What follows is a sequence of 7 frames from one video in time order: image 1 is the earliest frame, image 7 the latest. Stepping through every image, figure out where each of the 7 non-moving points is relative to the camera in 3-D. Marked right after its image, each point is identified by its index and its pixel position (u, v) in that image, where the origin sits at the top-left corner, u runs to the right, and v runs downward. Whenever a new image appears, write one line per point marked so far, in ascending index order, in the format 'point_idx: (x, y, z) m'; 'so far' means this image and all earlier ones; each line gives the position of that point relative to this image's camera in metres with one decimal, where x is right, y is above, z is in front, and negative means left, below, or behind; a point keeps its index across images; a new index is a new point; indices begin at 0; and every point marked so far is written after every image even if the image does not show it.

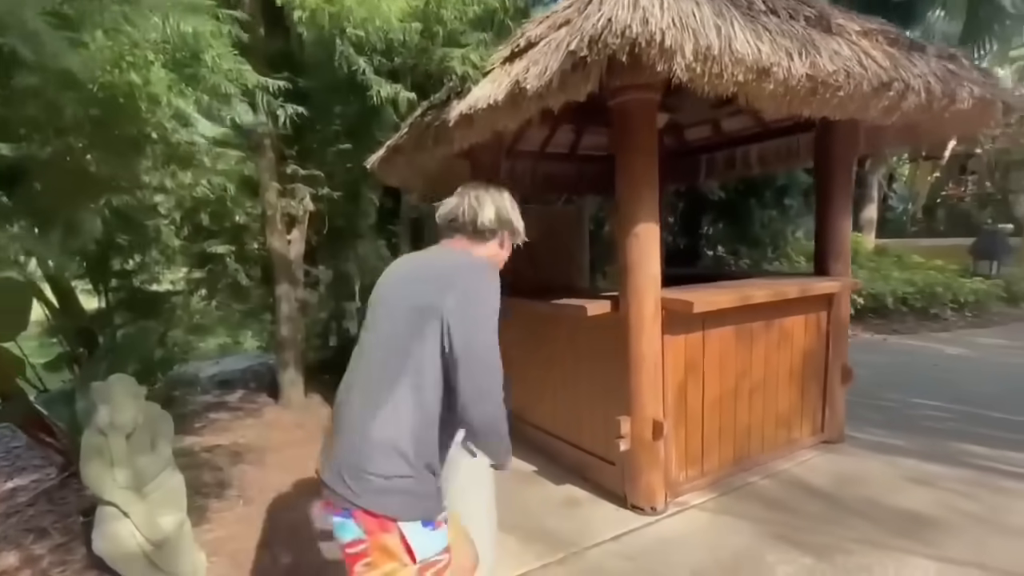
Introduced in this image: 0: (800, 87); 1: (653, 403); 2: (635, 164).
0: (+1.3, +0.9, +2.5) m
1: (+0.9, -0.7, +3.3) m
2: (+0.7, +0.7, +3.1) m
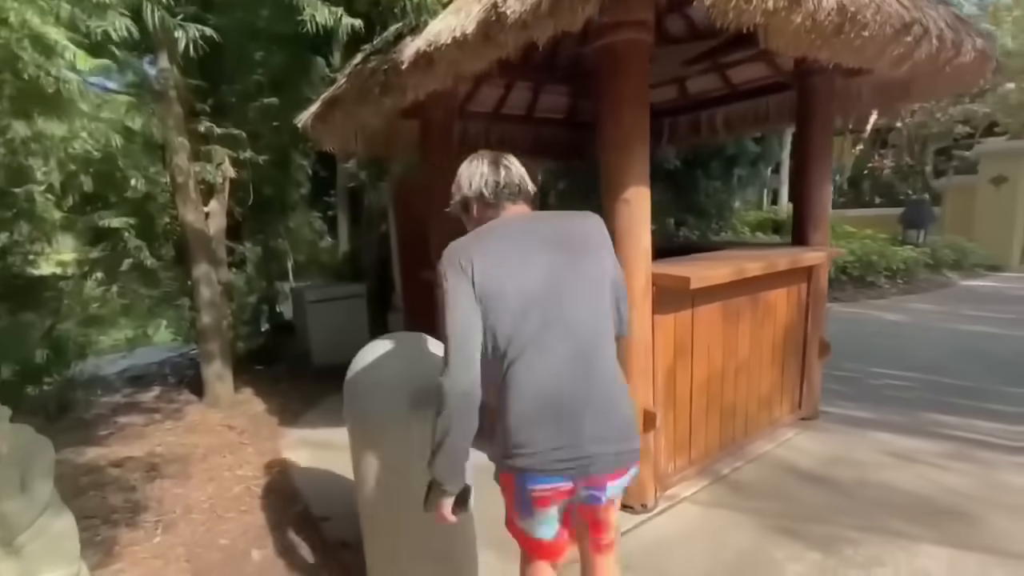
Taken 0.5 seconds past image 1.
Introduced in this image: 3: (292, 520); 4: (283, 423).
0: (+1.2, +1.0, +2.1) m
1: (+0.7, -0.6, +3.0) m
2: (+0.6, +0.8, +2.7) m
3: (-1.3, -1.3, +3.2) m
4: (-1.9, -1.1, +4.6) m
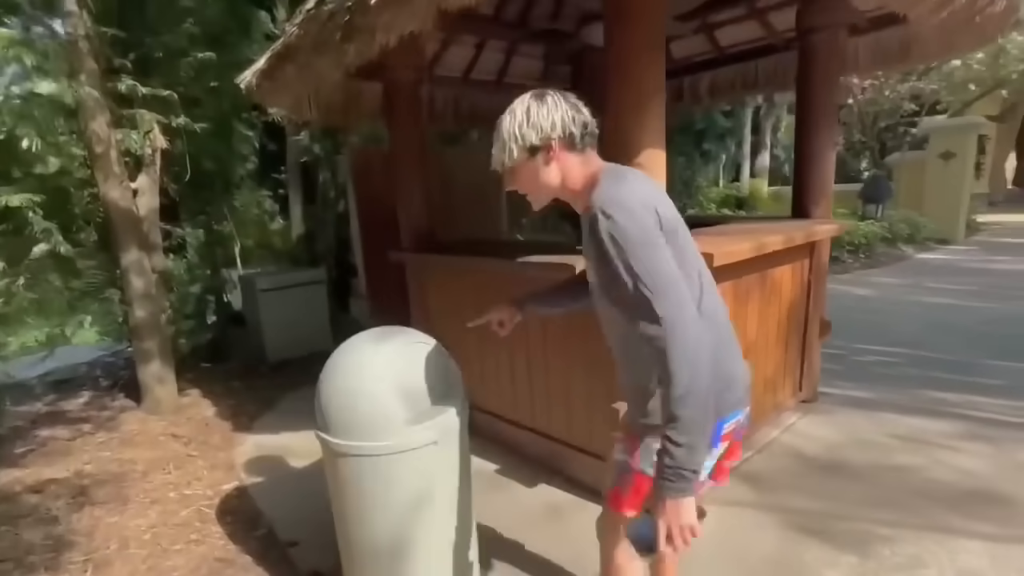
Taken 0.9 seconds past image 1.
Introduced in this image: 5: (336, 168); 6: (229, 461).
0: (+1.2, +1.1, +1.8) m
1: (+0.7, -0.5, +2.6) m
2: (+0.5, +0.9, +2.3) m
3: (-1.3, -1.3, +2.7) m
4: (-2.0, -1.0, +4.0) m
5: (-1.9, +1.3, +5.8) m
6: (-1.9, -1.1, +3.6) m
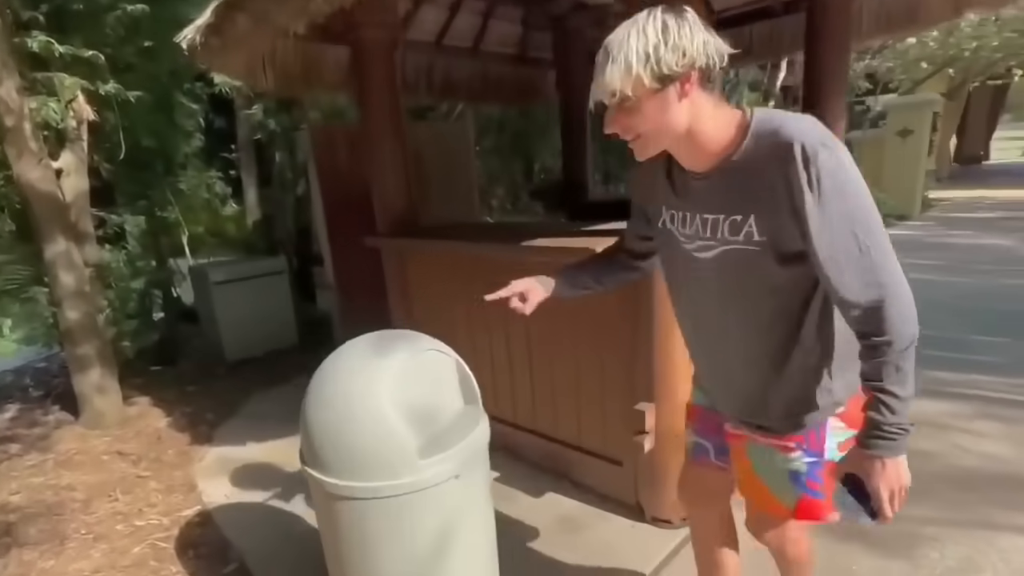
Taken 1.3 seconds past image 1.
0: (+1.3, +1.2, +1.5) m
1: (+0.7, -0.4, +2.3) m
2: (+0.6, +1.0, +2.0) m
3: (-1.2, -1.3, +2.3) m
4: (-2.1, -1.0, +3.6) m
5: (-2.1, +1.4, +5.3) m
6: (-1.9, -1.1, +3.1) m
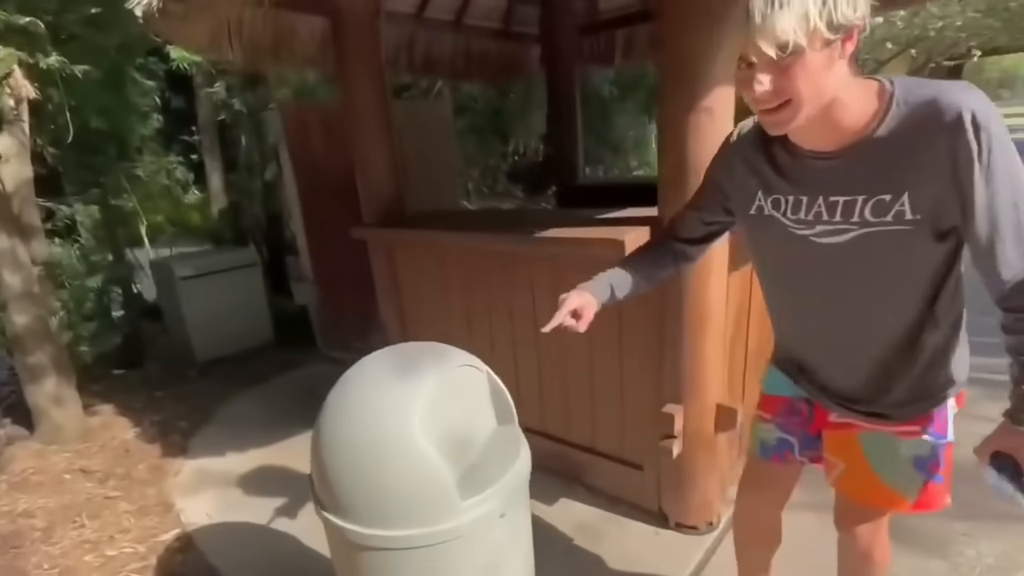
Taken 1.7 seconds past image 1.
0: (+1.4, +1.2, +1.3) m
1: (+0.8, -0.4, +2.2) m
2: (+0.6, +1.0, +1.8) m
3: (-1.1, -1.3, +2.1) m
4: (-2.1, -1.0, +3.3) m
5: (-2.3, +1.4, +4.9) m
6: (-1.8, -1.1, +2.8) m
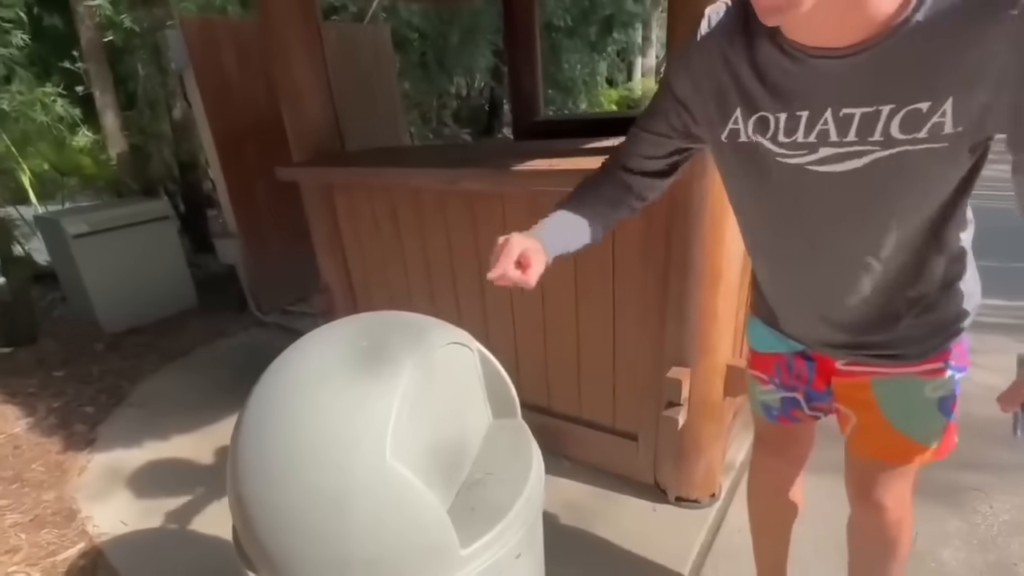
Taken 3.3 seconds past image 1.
0: (+1.4, +1.3, +0.9) m
1: (+0.7, -0.2, +1.9) m
2: (+0.6, +1.1, +1.3) m
3: (-1.2, -1.2, +1.7) m
4: (-2.2, -0.8, +2.7) m
5: (-2.6, +1.8, +4.1) m
6: (-1.9, -0.9, +2.3) m
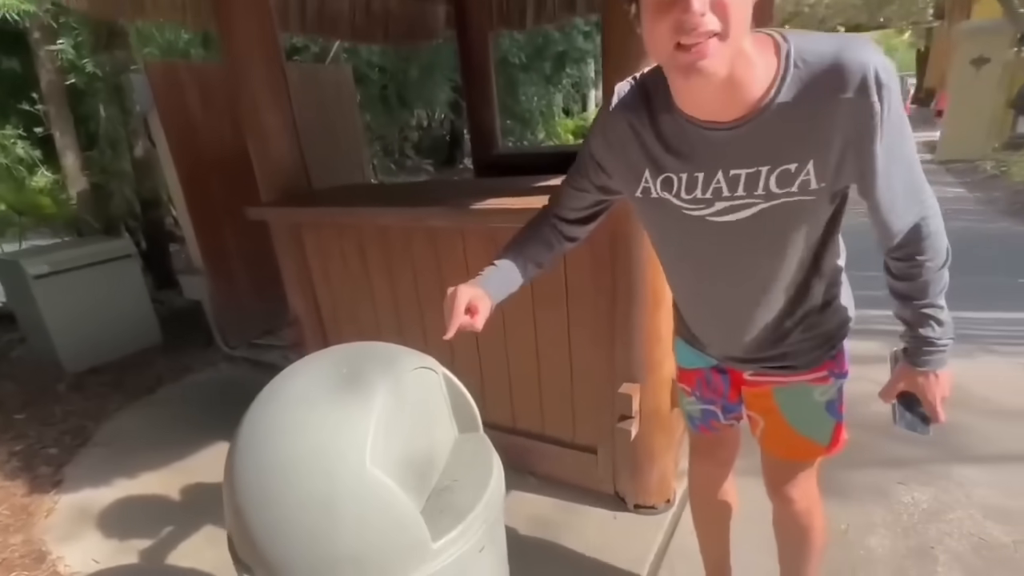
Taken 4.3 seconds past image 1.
0: (+1.2, +1.3, +1.2) m
1: (+0.6, -0.2, +2.1) m
2: (+0.4, +1.1, +1.6) m
3: (-1.2, -1.3, +1.7) m
4: (-2.4, -1.0, +2.7) m
5: (-3.0, +1.5, +4.2) m
6: (-2.1, -1.1, +2.3) m
